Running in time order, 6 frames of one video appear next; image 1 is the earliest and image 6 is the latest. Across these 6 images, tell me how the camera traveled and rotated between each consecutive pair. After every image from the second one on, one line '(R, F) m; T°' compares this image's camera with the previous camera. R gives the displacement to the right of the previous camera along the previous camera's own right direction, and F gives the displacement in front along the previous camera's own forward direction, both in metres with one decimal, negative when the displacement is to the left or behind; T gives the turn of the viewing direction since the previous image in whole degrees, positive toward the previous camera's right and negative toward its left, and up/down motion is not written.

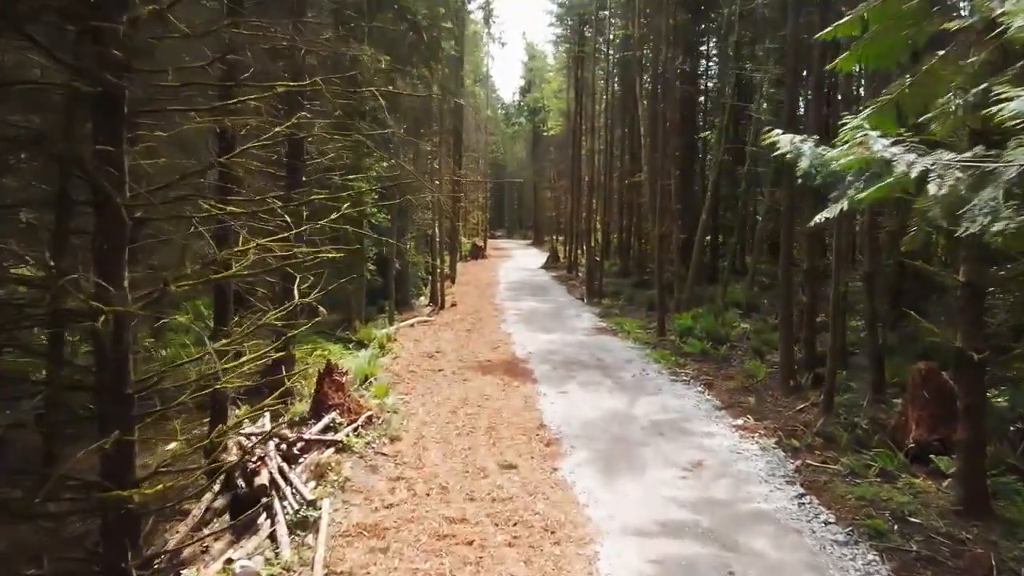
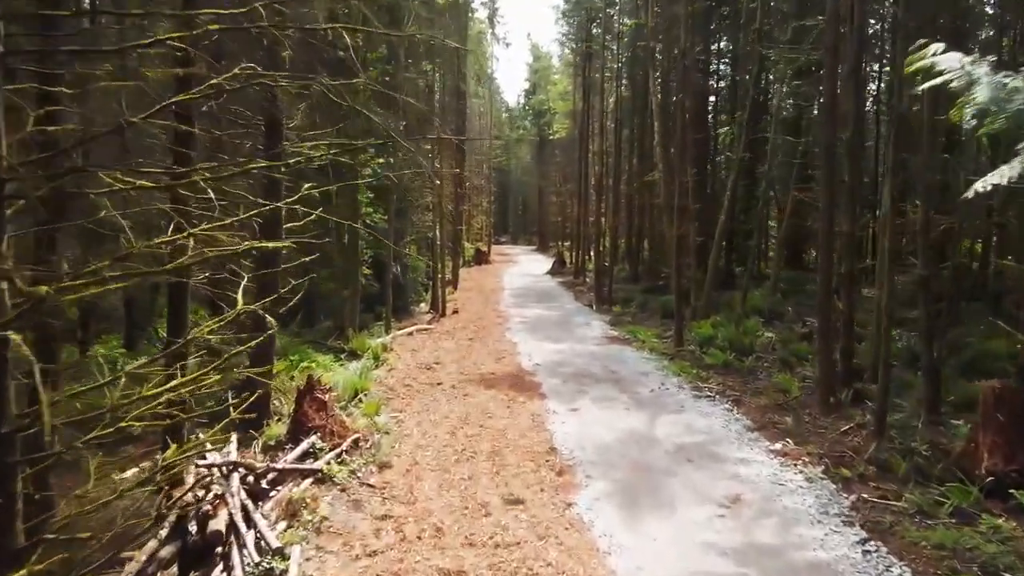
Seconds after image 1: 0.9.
(0.0, +1.2) m; 0°
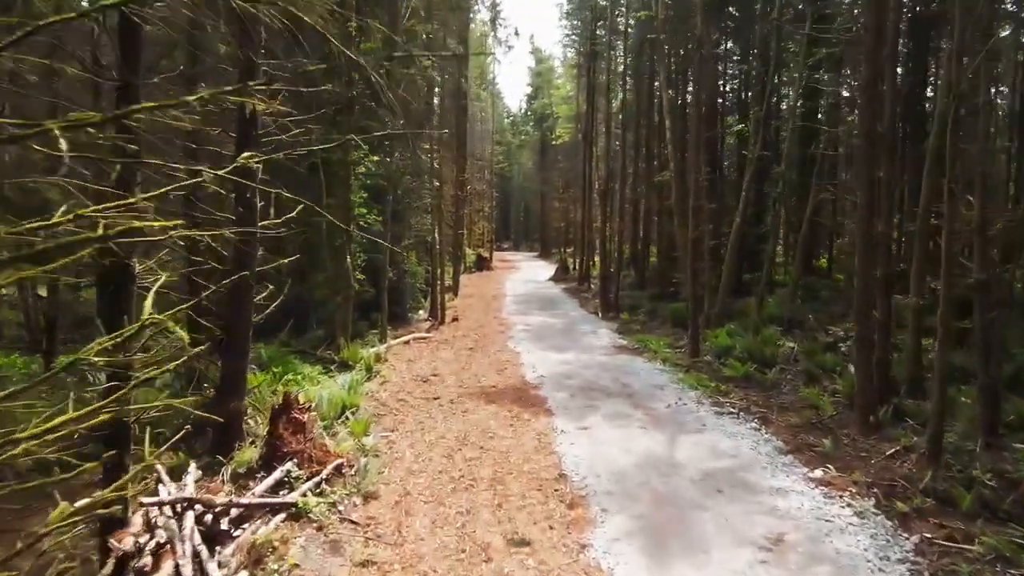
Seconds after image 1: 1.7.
(0.0, +1.0) m; 0°
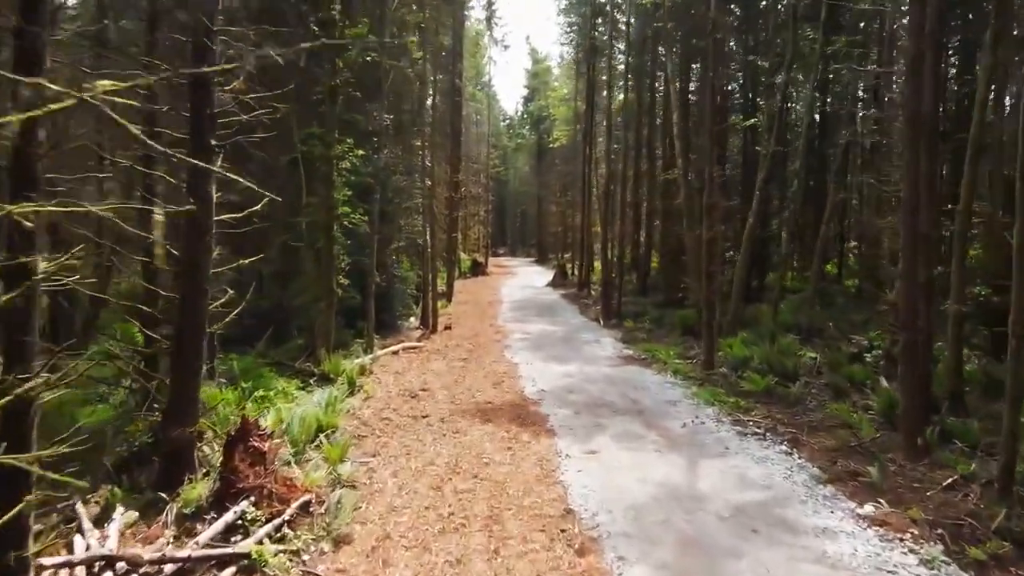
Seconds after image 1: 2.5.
(0.0, +1.1) m; 0°
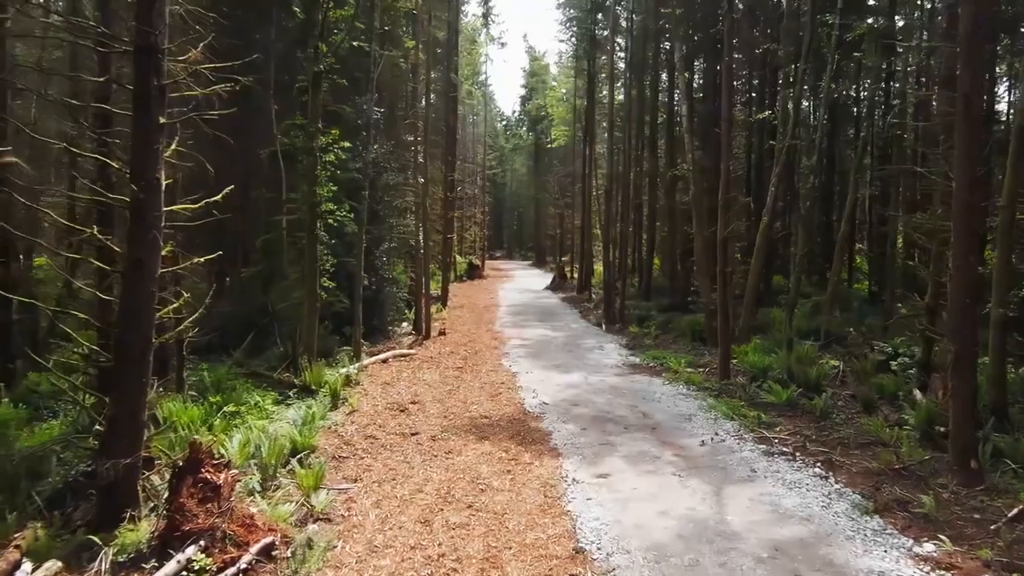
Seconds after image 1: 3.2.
(0.0, +1.0) m; 0°
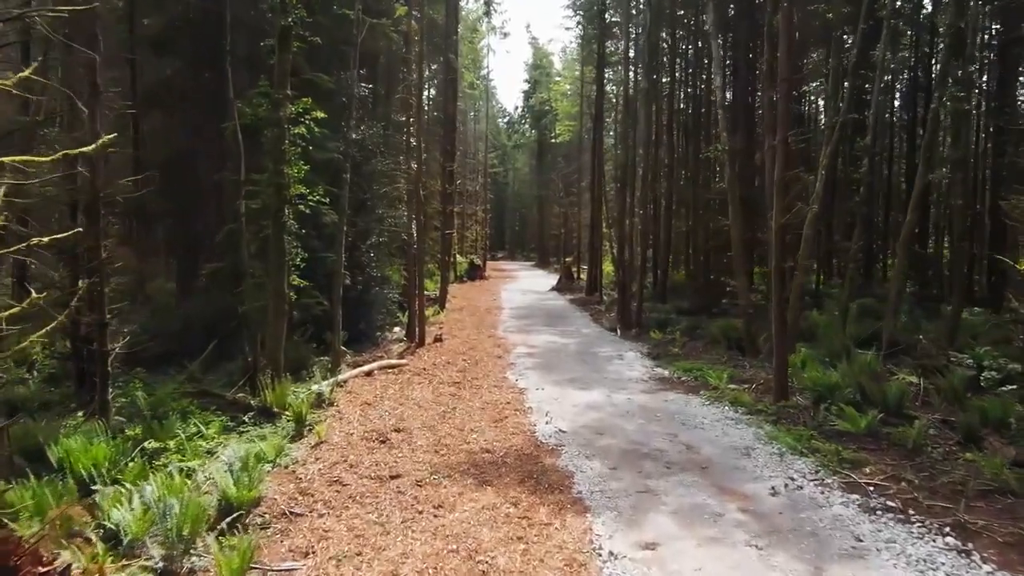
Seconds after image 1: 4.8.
(-0.1, +2.1) m; 0°
